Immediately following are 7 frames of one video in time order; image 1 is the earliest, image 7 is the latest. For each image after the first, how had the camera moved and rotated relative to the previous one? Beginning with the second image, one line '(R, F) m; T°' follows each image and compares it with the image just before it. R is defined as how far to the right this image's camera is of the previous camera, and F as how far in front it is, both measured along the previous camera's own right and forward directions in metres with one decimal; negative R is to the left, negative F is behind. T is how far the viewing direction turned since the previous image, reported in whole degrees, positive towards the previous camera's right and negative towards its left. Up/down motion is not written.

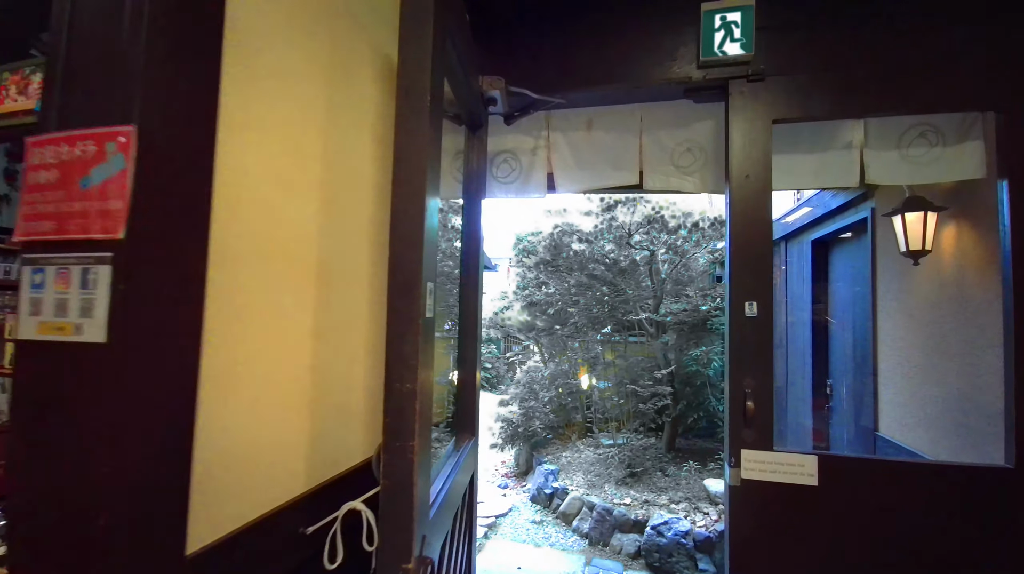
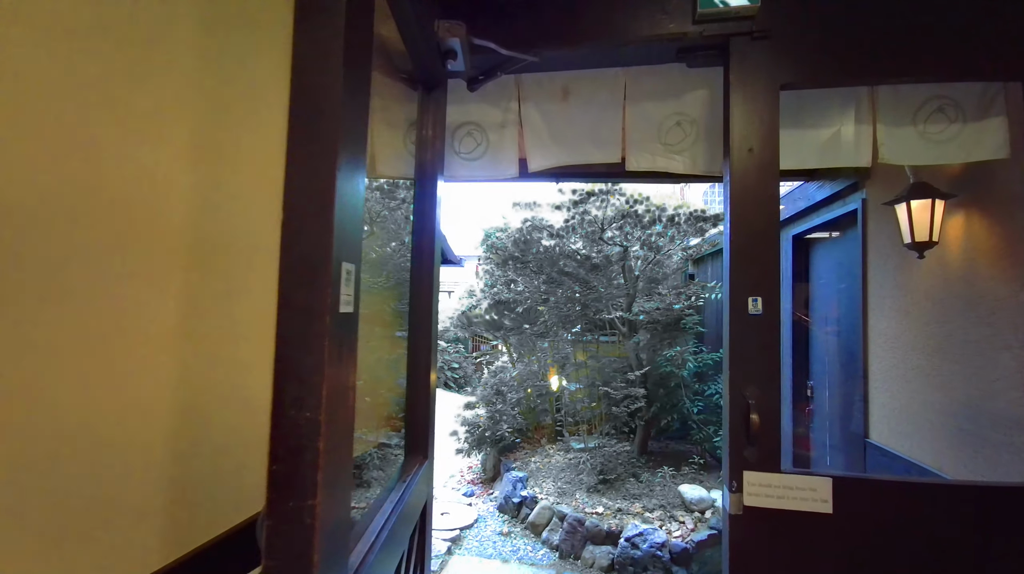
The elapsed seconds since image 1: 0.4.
(0.0, +0.2) m; +4°
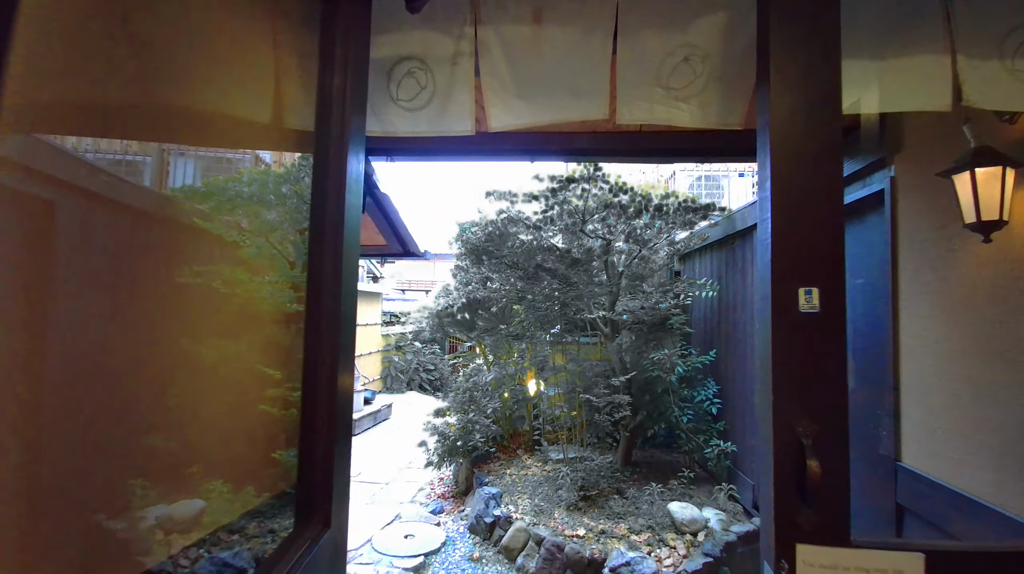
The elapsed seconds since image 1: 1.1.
(+0.1, +0.4) m; +2°
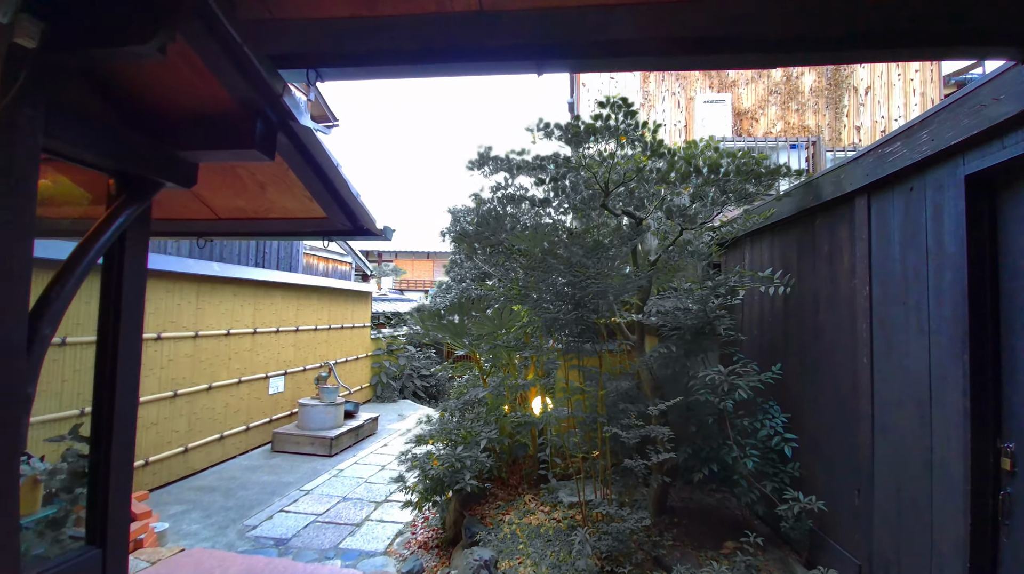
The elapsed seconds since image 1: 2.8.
(0.0, +0.9) m; 0°
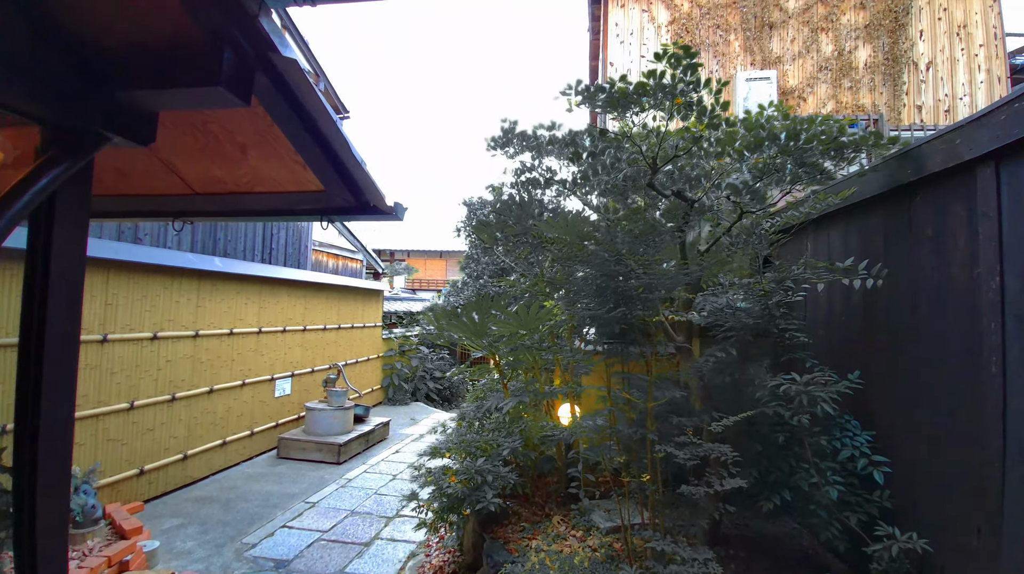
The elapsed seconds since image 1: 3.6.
(-0.1, +0.4) m; -1°
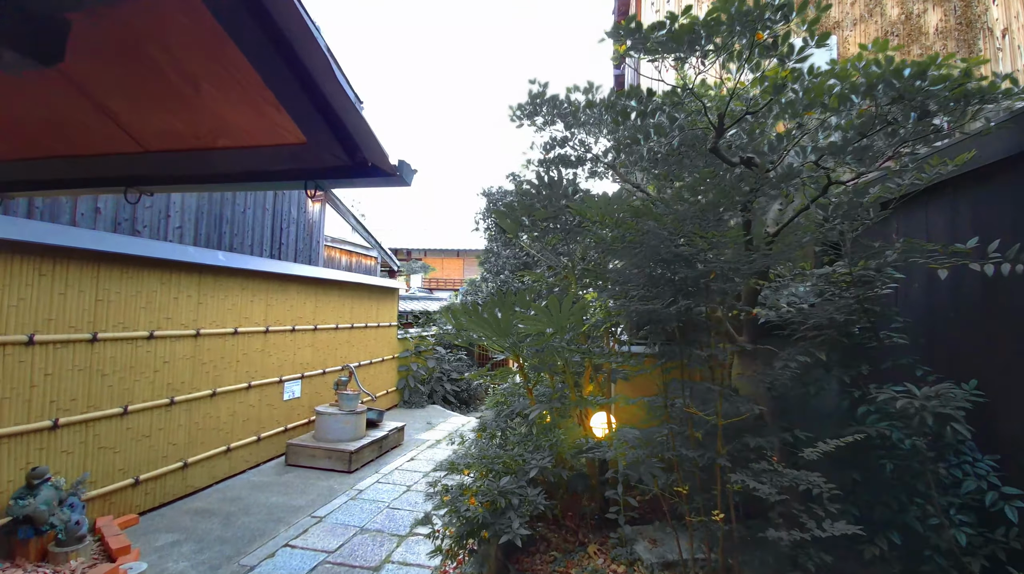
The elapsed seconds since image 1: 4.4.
(-0.1, +0.4) m; -2°
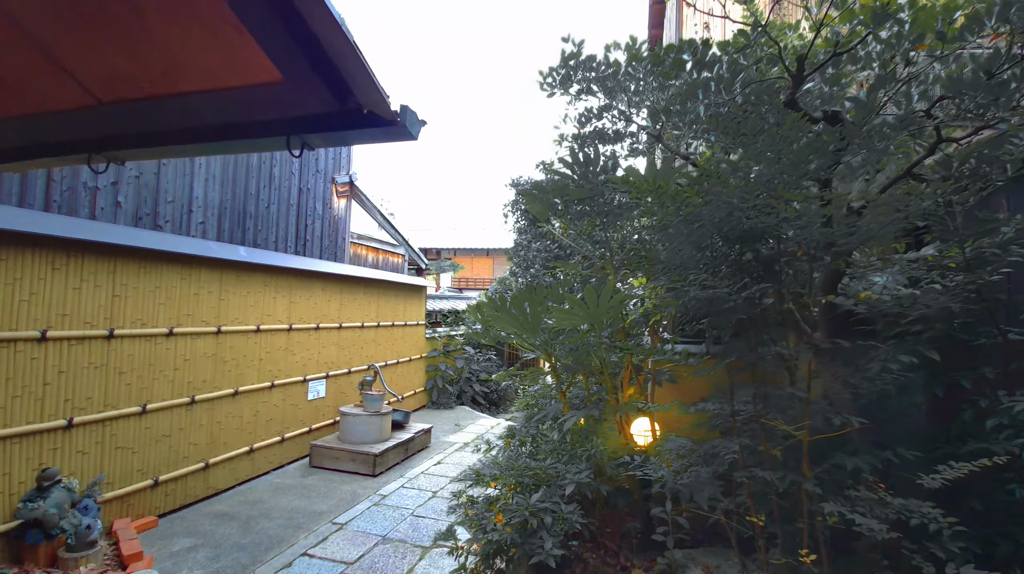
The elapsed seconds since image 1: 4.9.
(0.0, +0.3) m; -4°
